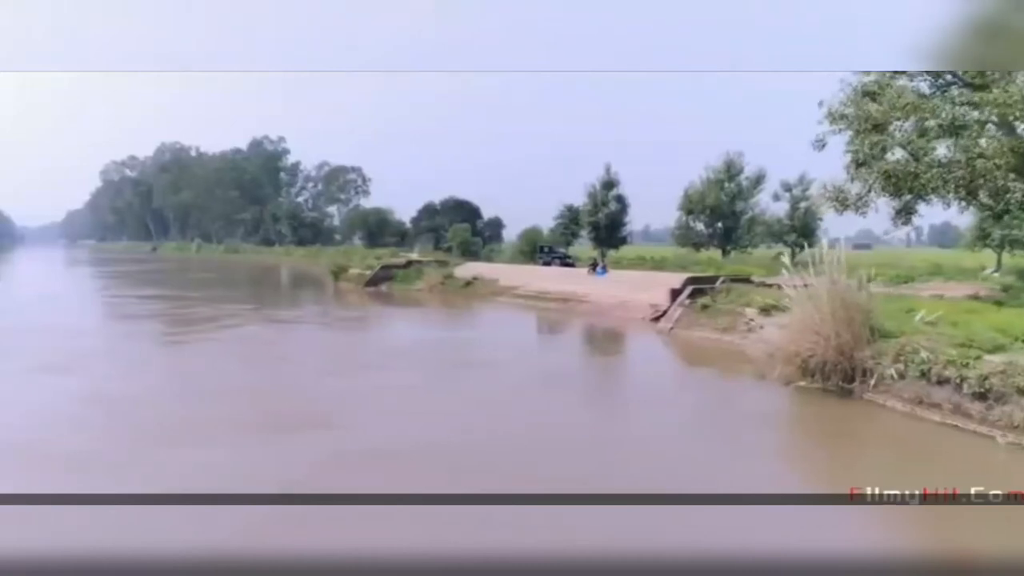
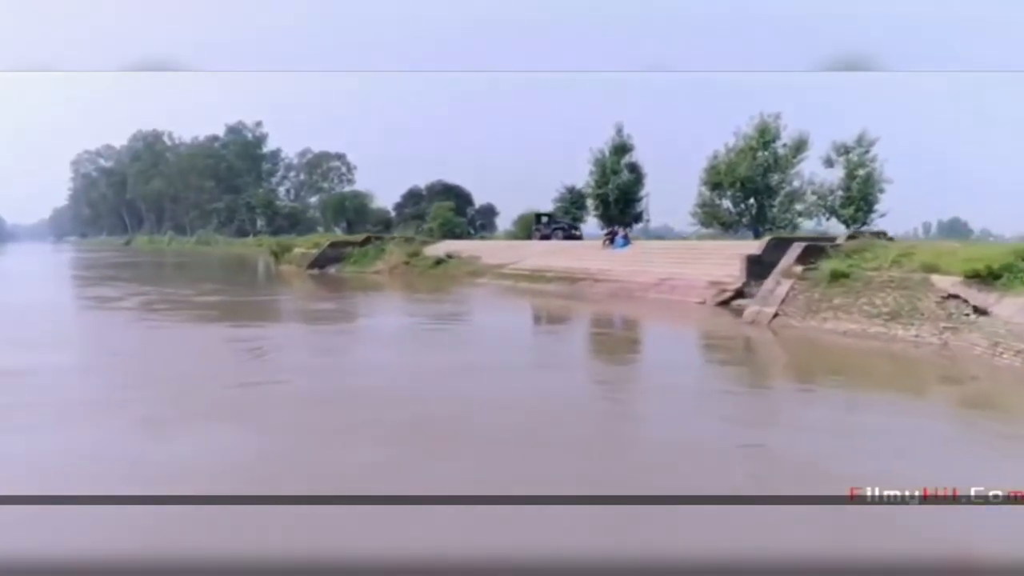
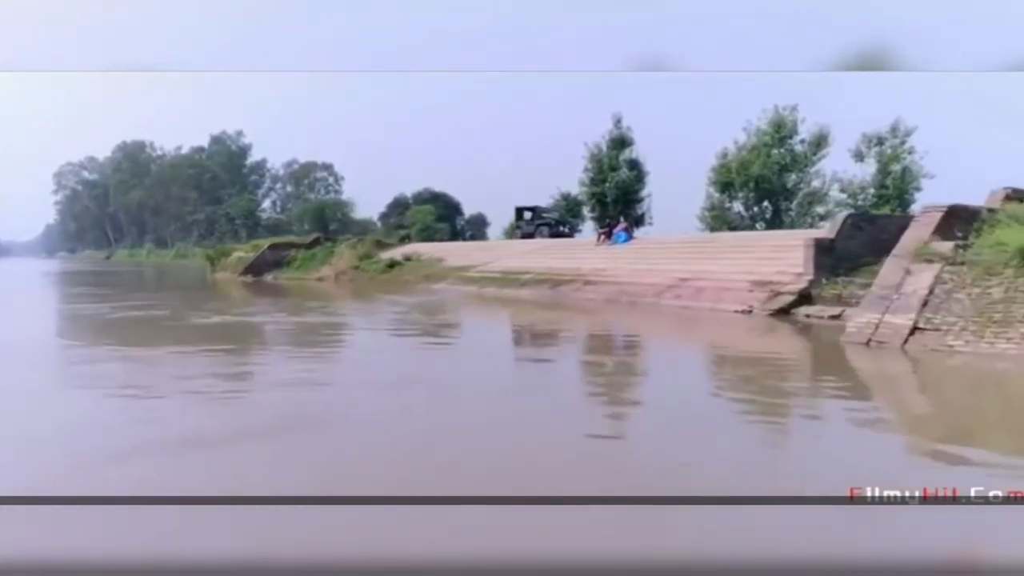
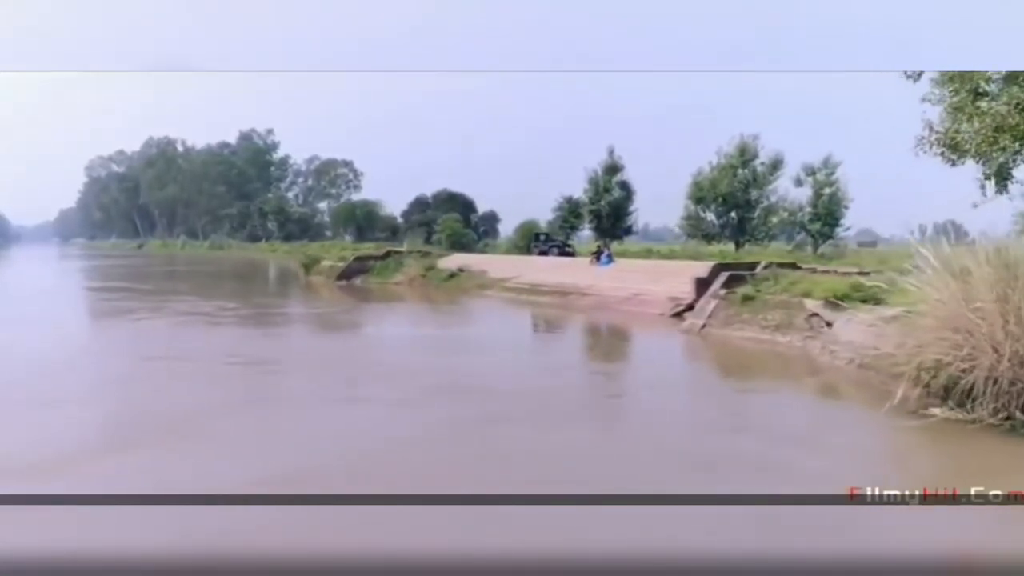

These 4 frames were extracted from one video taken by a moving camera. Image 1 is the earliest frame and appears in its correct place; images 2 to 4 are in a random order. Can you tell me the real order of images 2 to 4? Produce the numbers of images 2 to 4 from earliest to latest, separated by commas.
4, 2, 3
